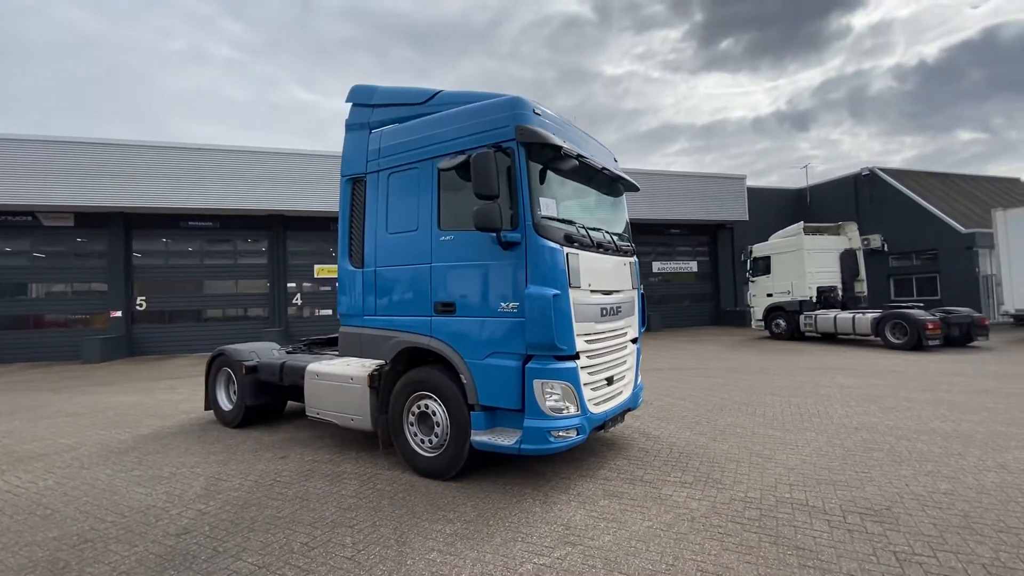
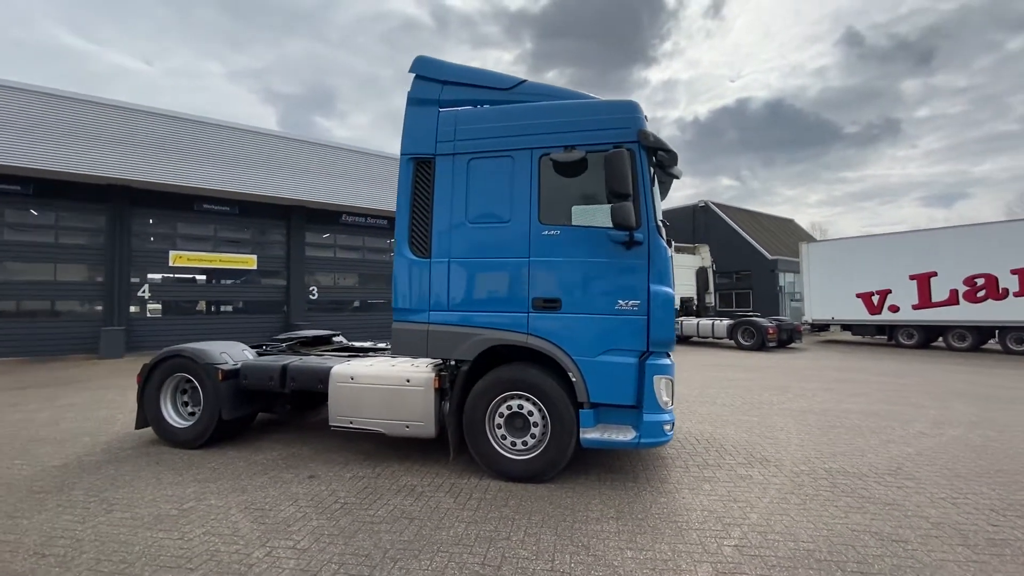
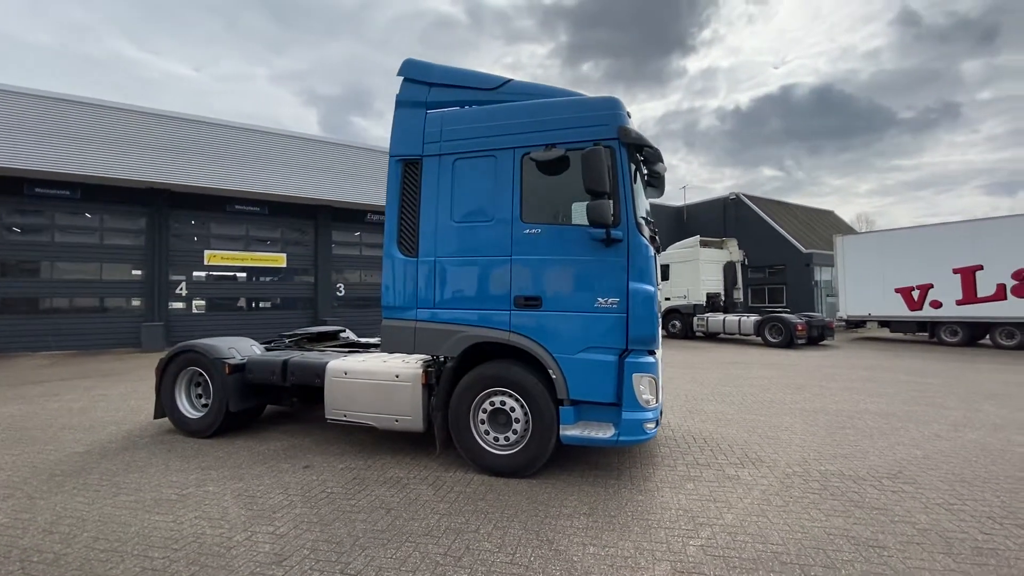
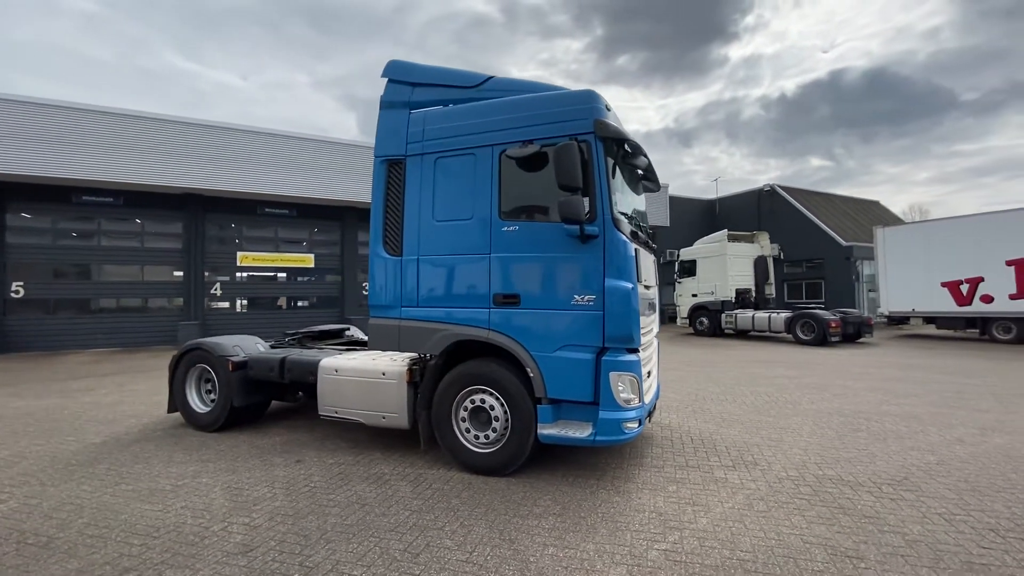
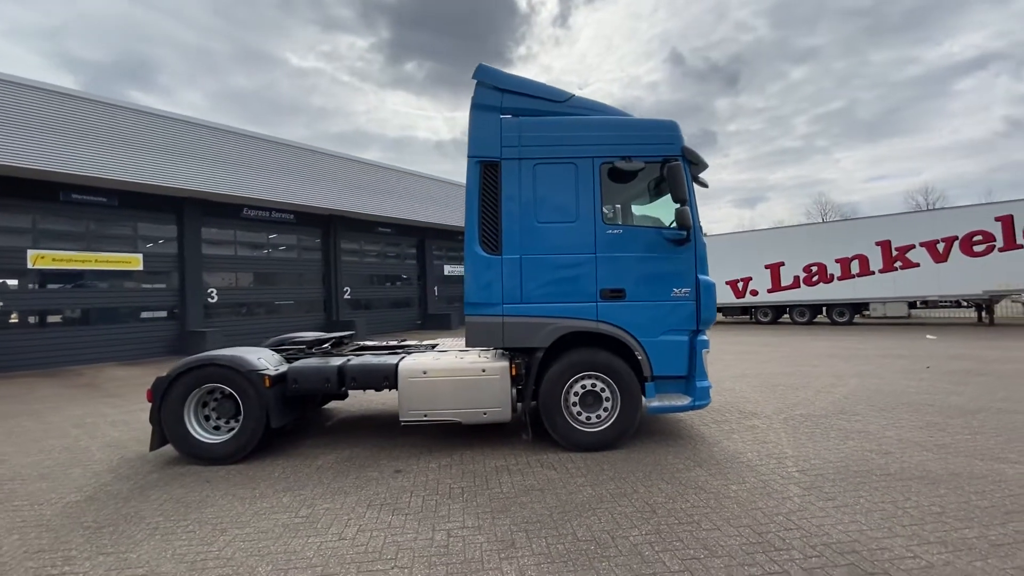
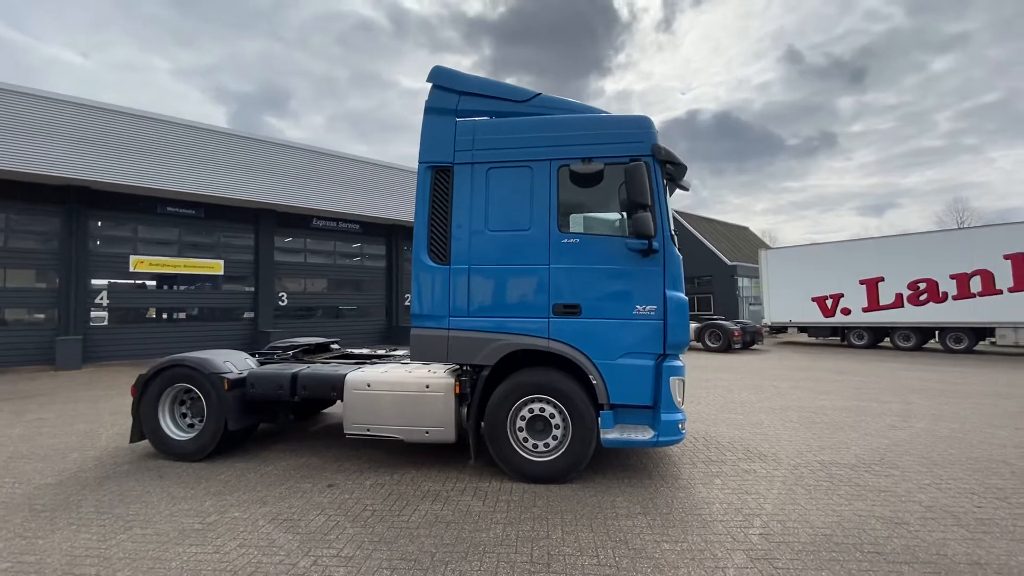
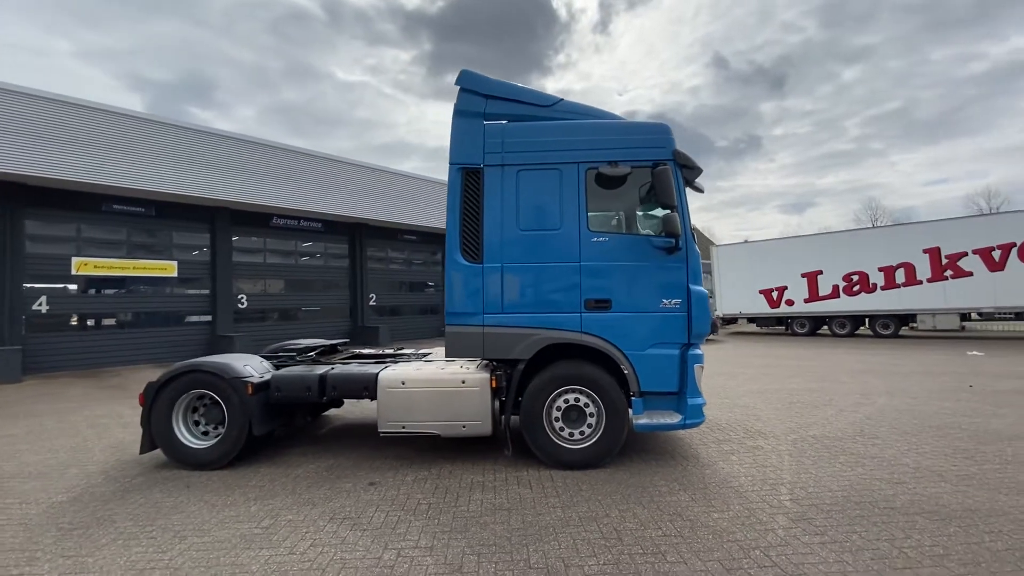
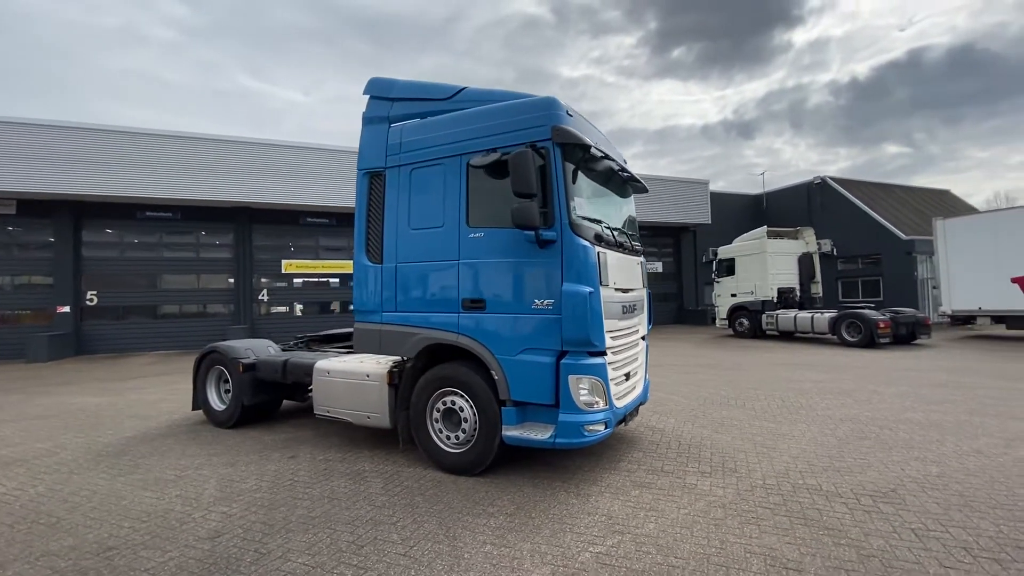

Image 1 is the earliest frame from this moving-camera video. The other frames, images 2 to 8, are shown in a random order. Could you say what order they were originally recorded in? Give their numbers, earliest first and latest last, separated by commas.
8, 4, 3, 2, 6, 7, 5
